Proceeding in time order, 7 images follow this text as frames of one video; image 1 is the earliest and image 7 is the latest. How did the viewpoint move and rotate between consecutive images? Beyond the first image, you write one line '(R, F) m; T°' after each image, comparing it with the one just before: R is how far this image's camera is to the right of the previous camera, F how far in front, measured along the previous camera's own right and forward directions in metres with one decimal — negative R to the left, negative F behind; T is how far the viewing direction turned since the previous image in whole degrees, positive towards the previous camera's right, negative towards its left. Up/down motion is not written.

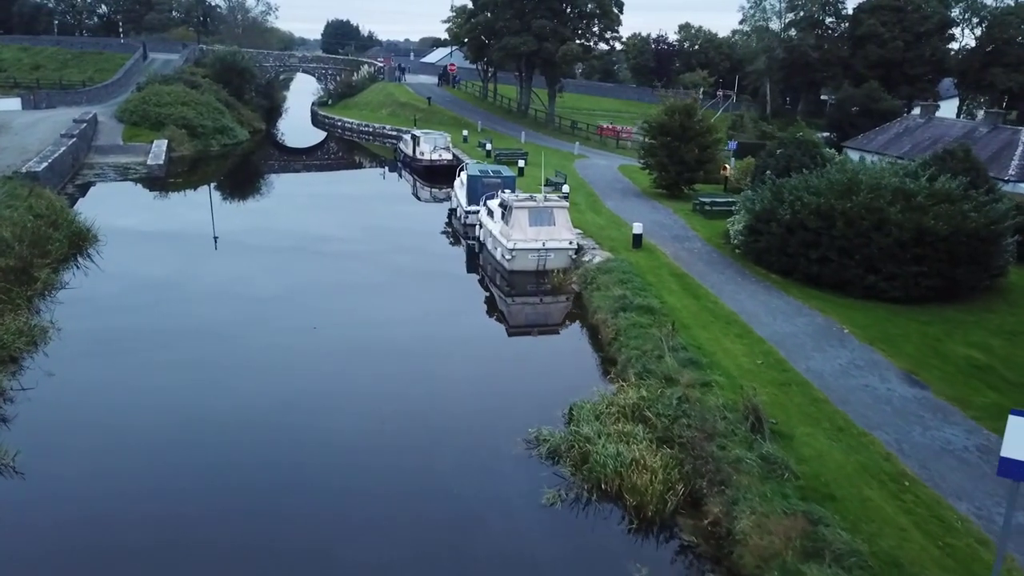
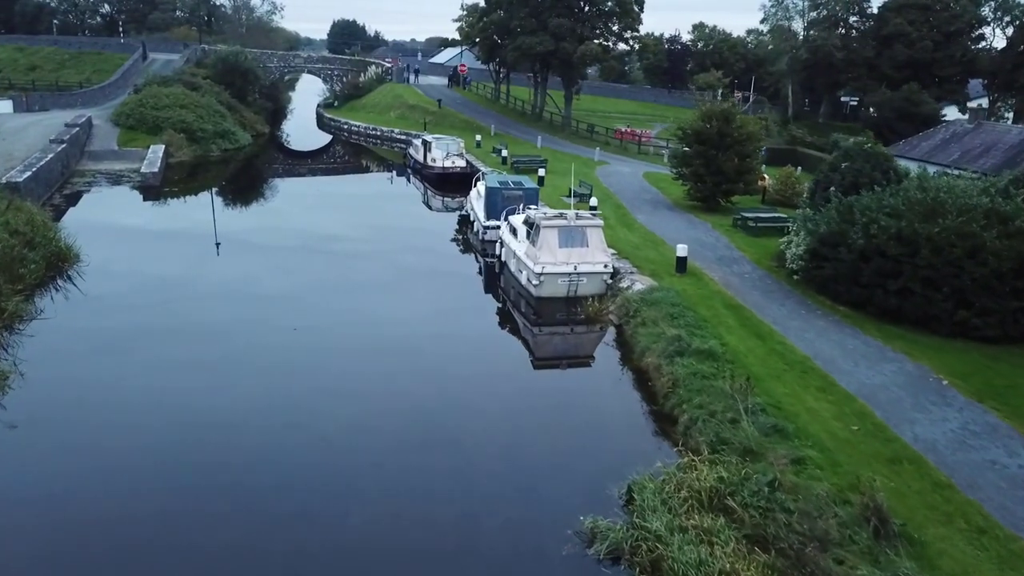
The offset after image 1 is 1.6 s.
(-0.6, +2.3) m; 0°
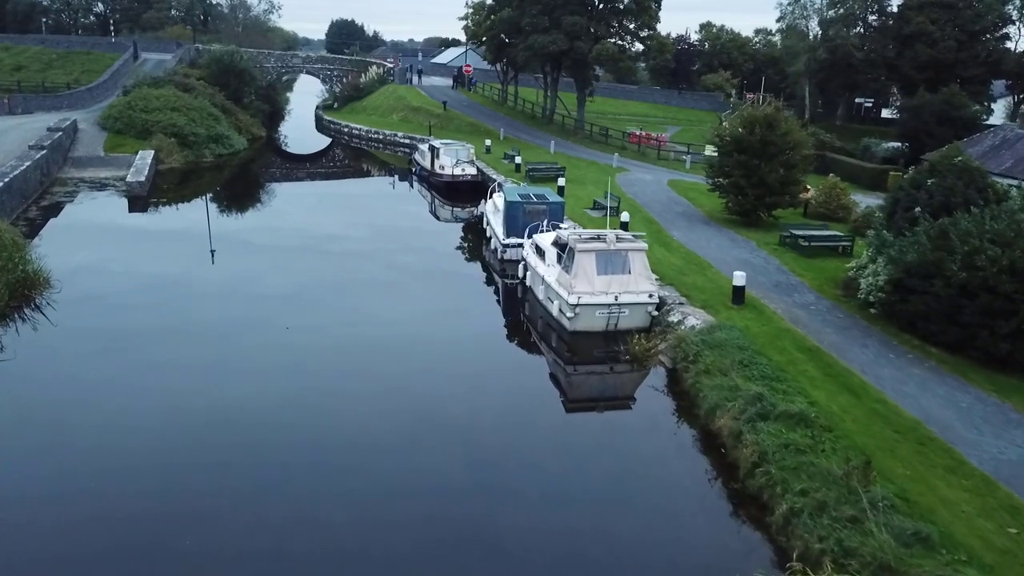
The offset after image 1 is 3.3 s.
(-0.7, +2.5) m; 0°
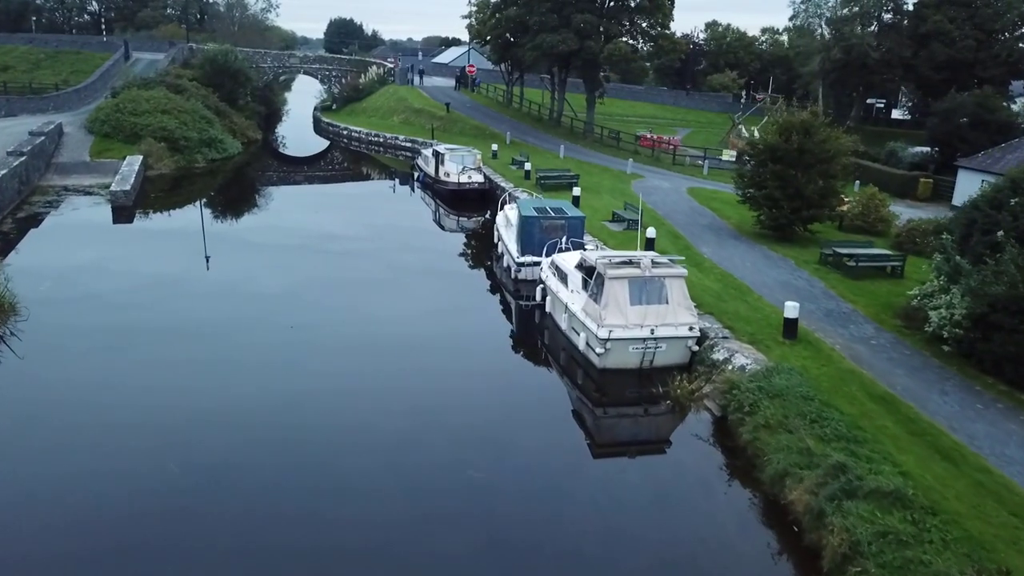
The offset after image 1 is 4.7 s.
(-0.4, +1.9) m; 0°
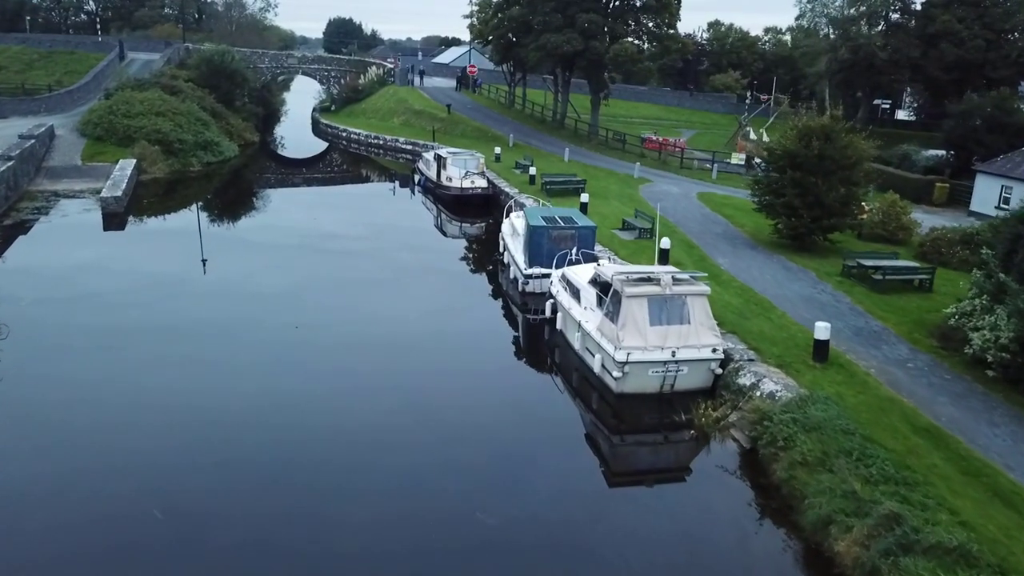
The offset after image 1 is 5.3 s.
(-0.2, +1.0) m; 0°
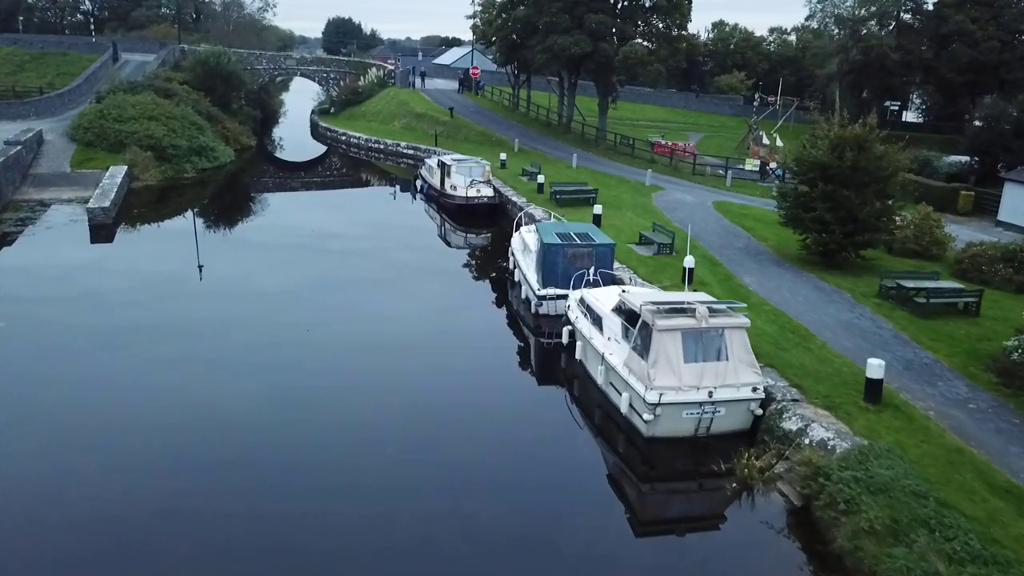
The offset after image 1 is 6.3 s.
(-0.3, +1.3) m; 0°
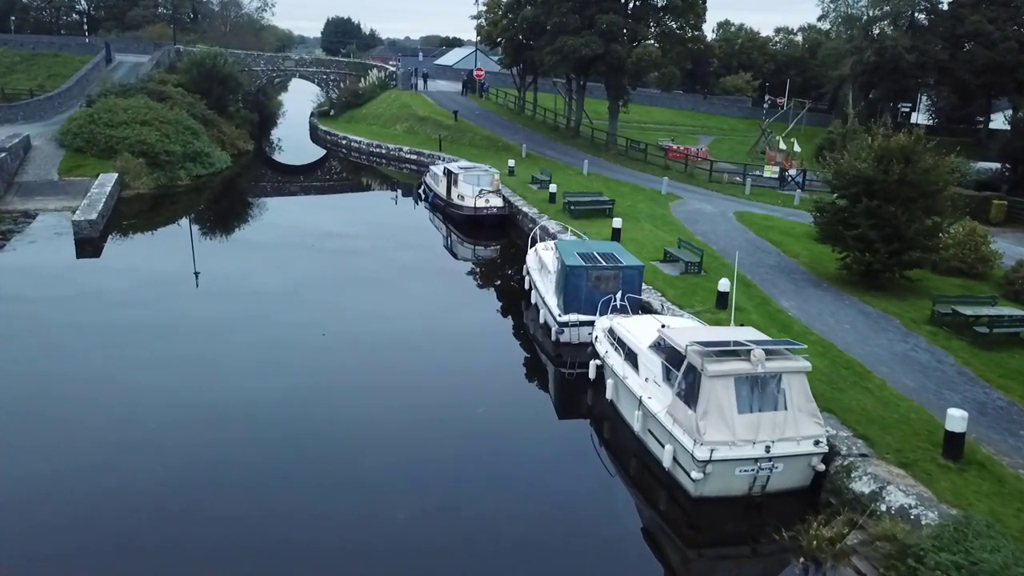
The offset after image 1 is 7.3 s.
(-0.4, +1.5) m; 0°
